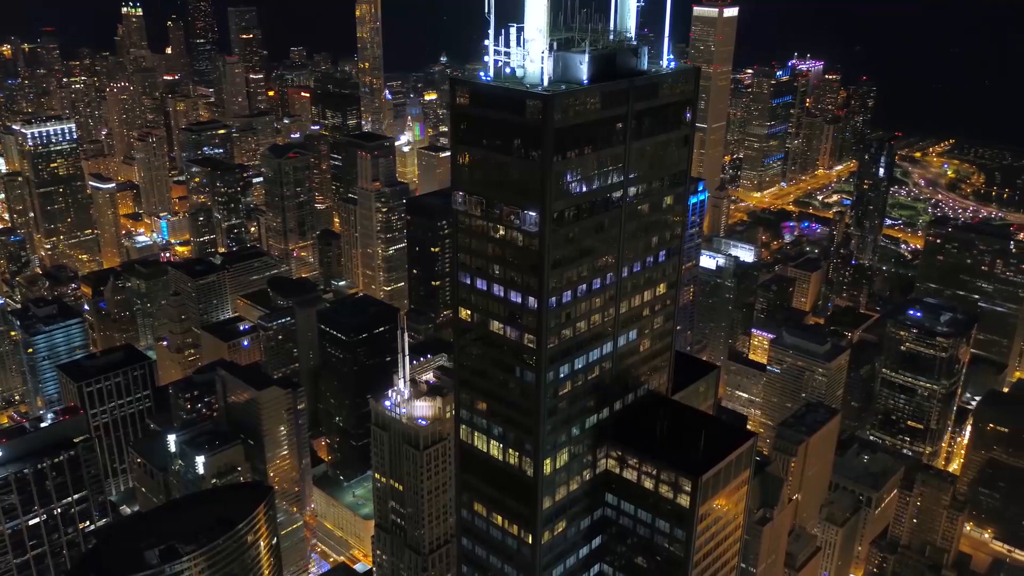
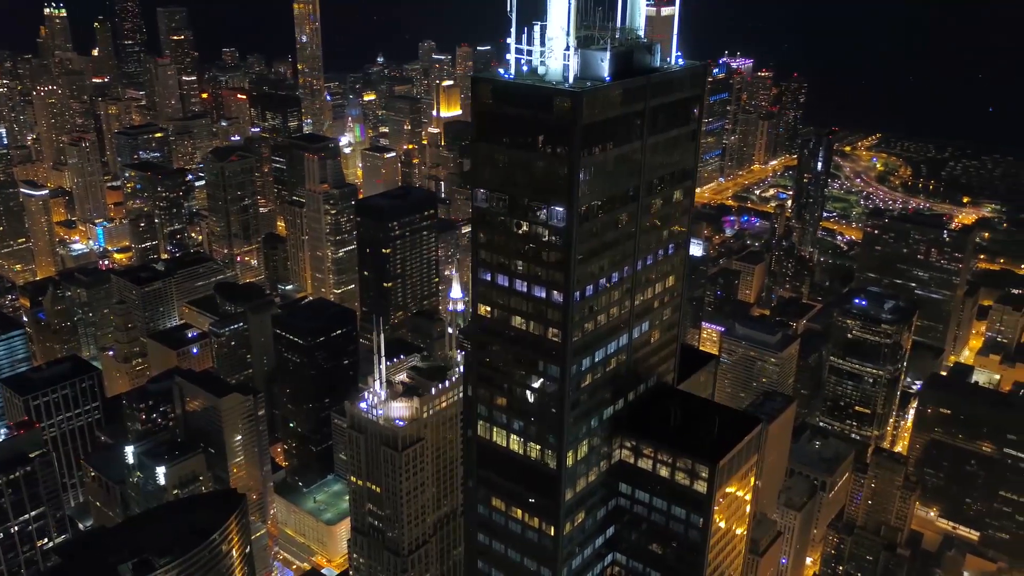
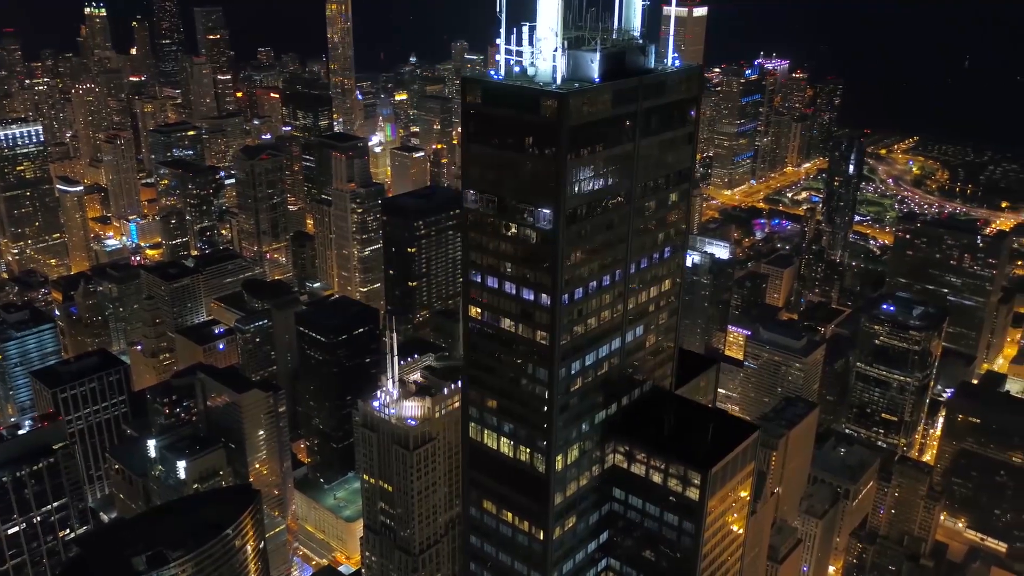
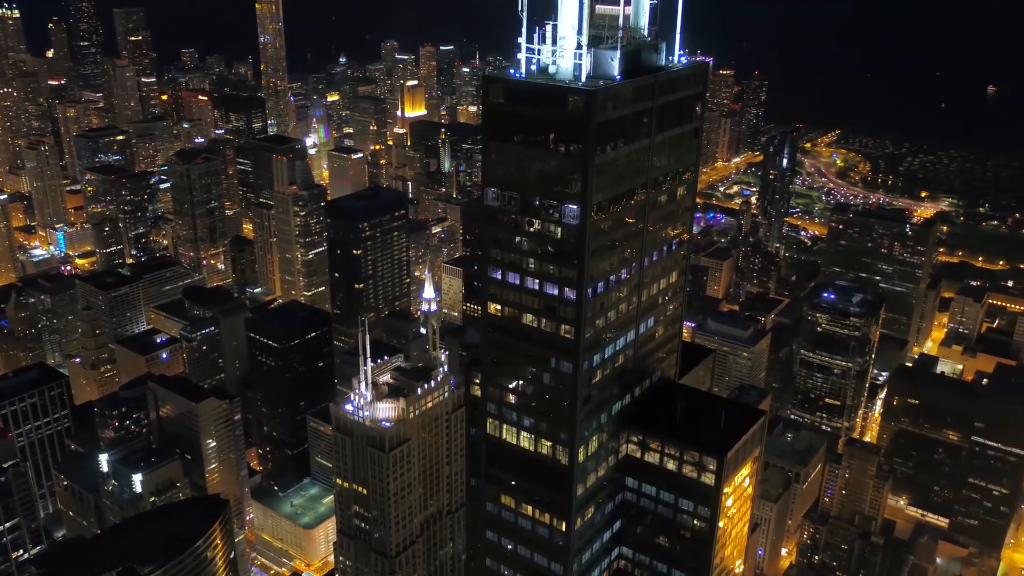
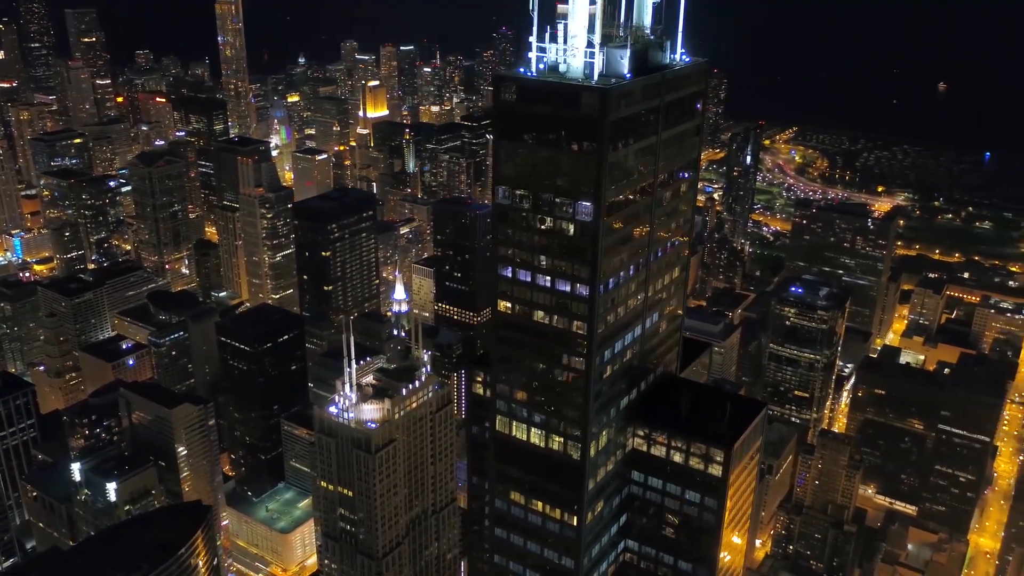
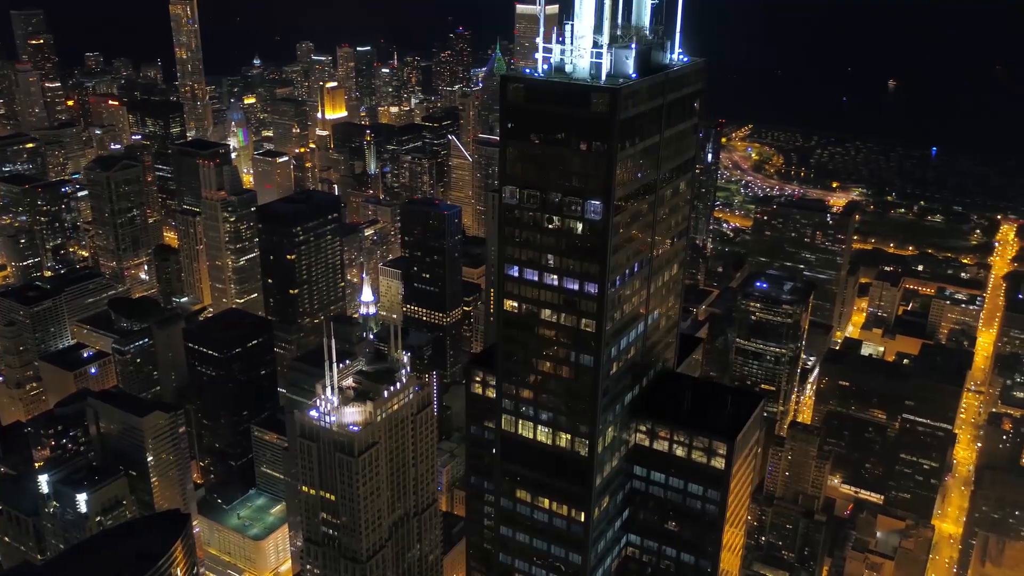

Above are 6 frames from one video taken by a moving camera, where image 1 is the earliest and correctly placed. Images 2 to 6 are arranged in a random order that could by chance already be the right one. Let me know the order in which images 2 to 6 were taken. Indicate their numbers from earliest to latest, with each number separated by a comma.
3, 2, 4, 5, 6
